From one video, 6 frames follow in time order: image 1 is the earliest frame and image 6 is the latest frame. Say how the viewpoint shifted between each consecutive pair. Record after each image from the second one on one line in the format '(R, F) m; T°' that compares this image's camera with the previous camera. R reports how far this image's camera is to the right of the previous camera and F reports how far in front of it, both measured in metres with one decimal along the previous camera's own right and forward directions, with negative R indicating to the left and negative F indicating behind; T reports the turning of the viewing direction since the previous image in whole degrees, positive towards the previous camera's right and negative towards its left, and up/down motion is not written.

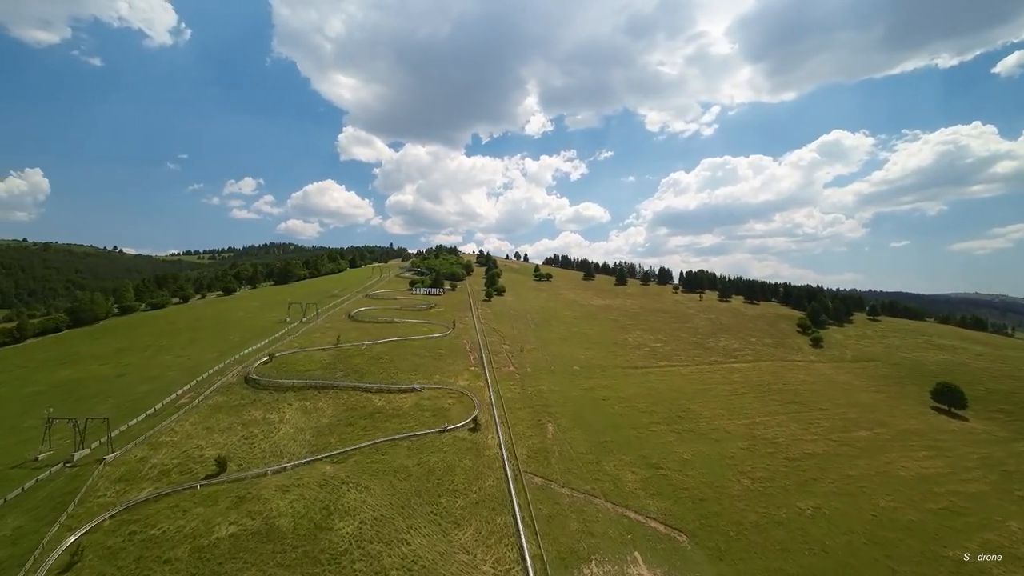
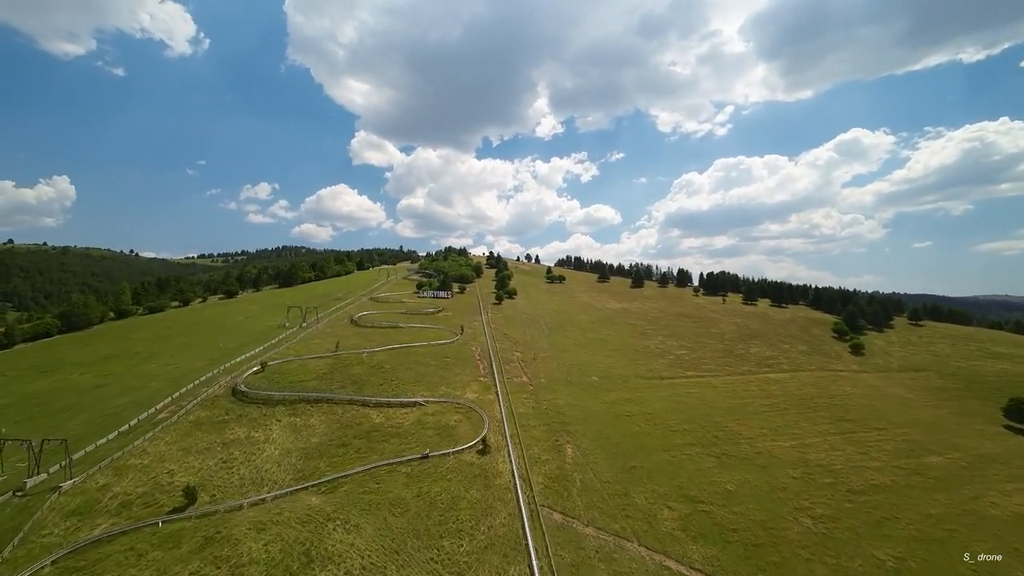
(-0.4, +5.8) m; -2°
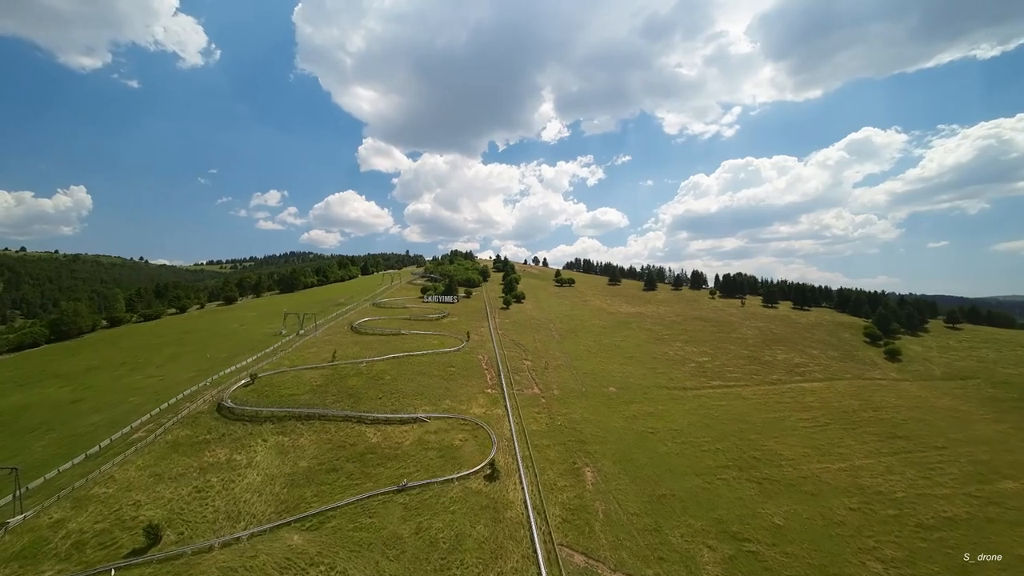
(-0.4, +4.8) m; -1°
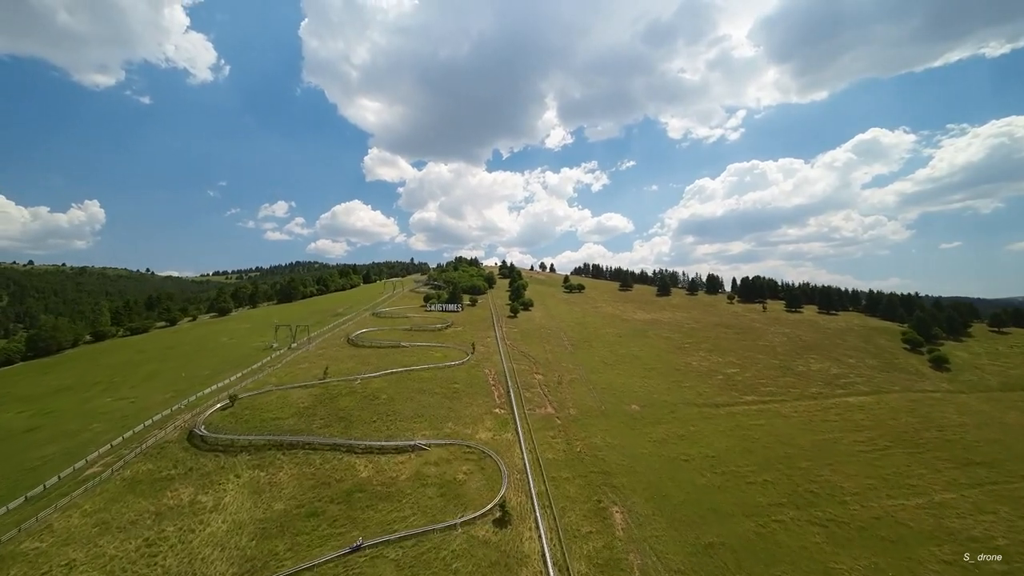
(-0.5, +5.8) m; -1°
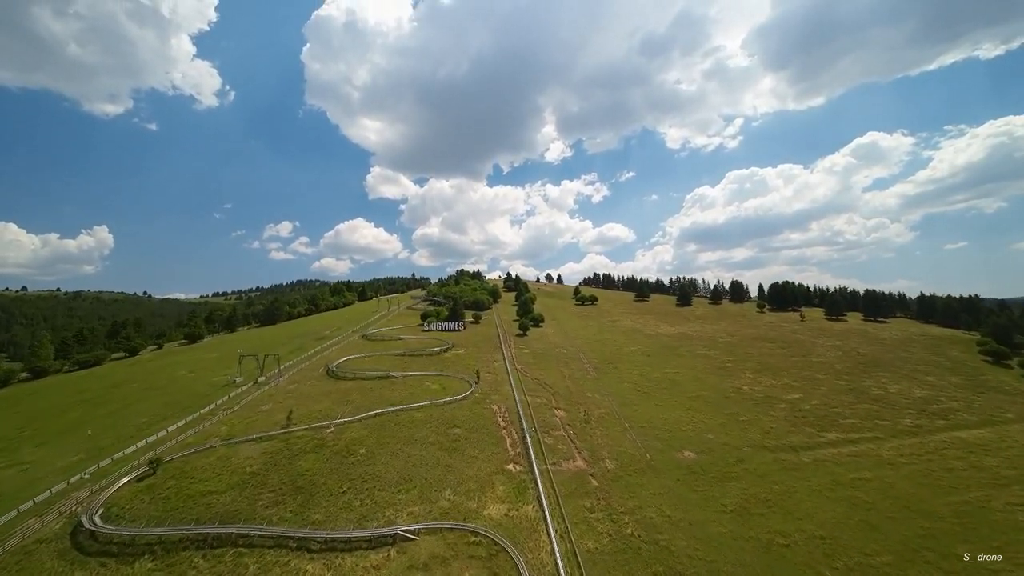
(-1.1, +11.6) m; -1°
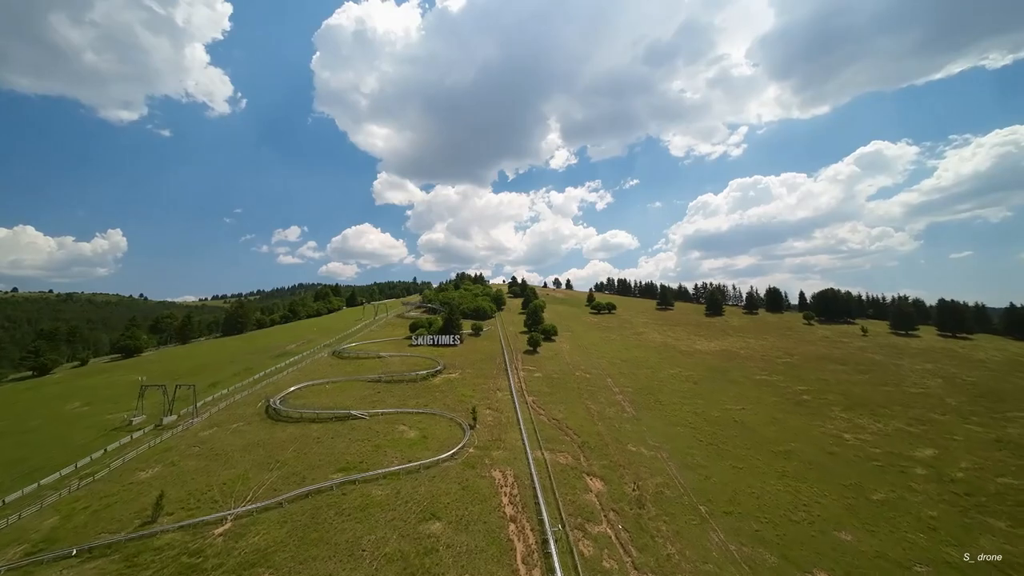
(-0.8, +16.4) m; -1°
